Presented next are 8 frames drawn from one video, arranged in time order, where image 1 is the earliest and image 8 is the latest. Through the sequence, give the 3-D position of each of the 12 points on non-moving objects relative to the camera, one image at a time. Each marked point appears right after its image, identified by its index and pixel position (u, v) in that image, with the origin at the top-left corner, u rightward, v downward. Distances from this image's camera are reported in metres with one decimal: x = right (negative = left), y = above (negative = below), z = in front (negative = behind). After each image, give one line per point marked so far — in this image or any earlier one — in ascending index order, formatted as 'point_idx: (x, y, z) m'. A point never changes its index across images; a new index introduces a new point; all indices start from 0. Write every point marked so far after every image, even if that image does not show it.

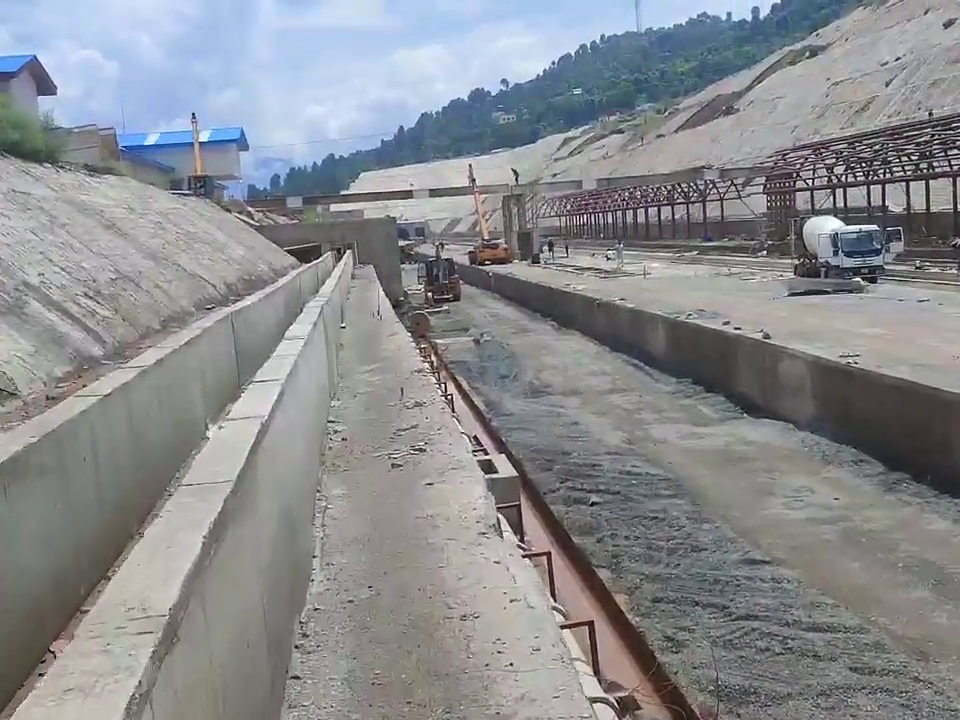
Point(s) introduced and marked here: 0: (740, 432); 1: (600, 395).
0: (+3.3, -0.9, +14.2) m
1: (+1.9, -0.6, +18.1) m
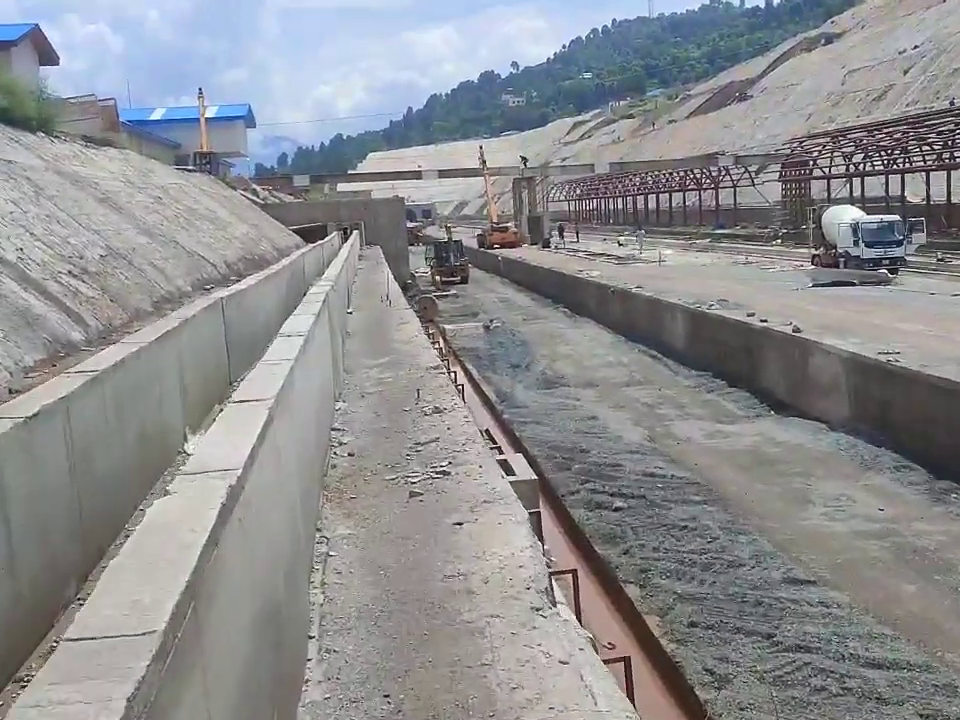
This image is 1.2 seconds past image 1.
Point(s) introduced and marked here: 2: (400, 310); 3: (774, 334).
0: (+3.4, -0.9, +13.3) m
1: (+2.1, -0.4, +17.3) m
2: (-1.0, +0.6, +14.8) m
3: (+4.1, +0.4, +15.5) m
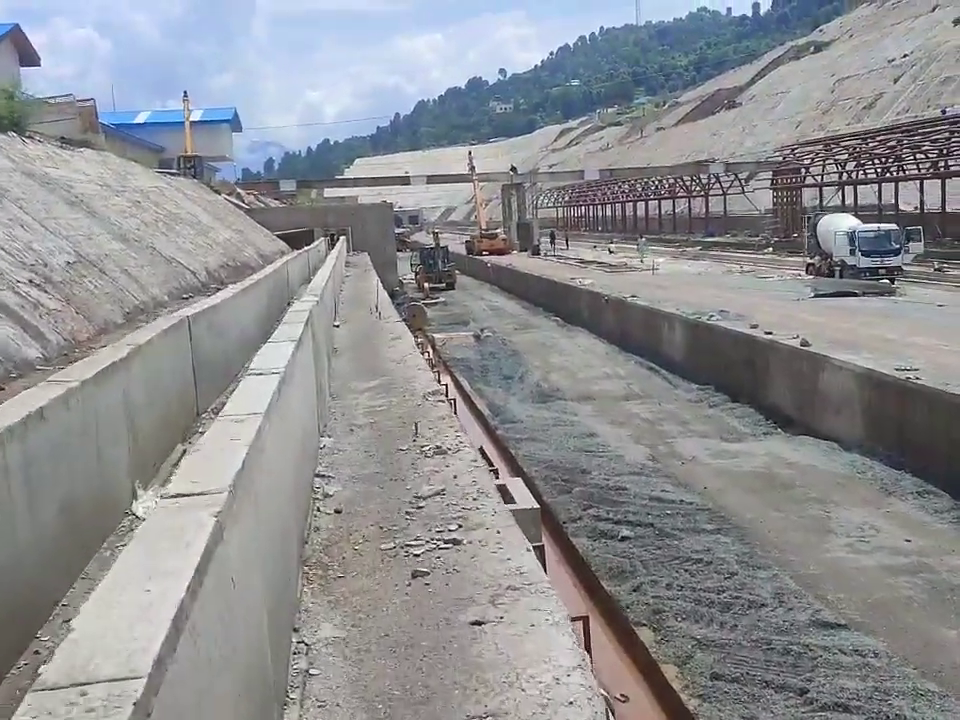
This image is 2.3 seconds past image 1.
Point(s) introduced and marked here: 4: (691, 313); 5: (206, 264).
0: (+3.4, -1.0, +12.7) m
1: (+2.0, -0.6, +16.6) m
2: (-1.1, +0.4, +14.0) m
3: (+4.0, +0.2, +14.8) m
4: (+3.7, +0.8, +19.6) m
5: (-3.9, +1.4, +16.1) m
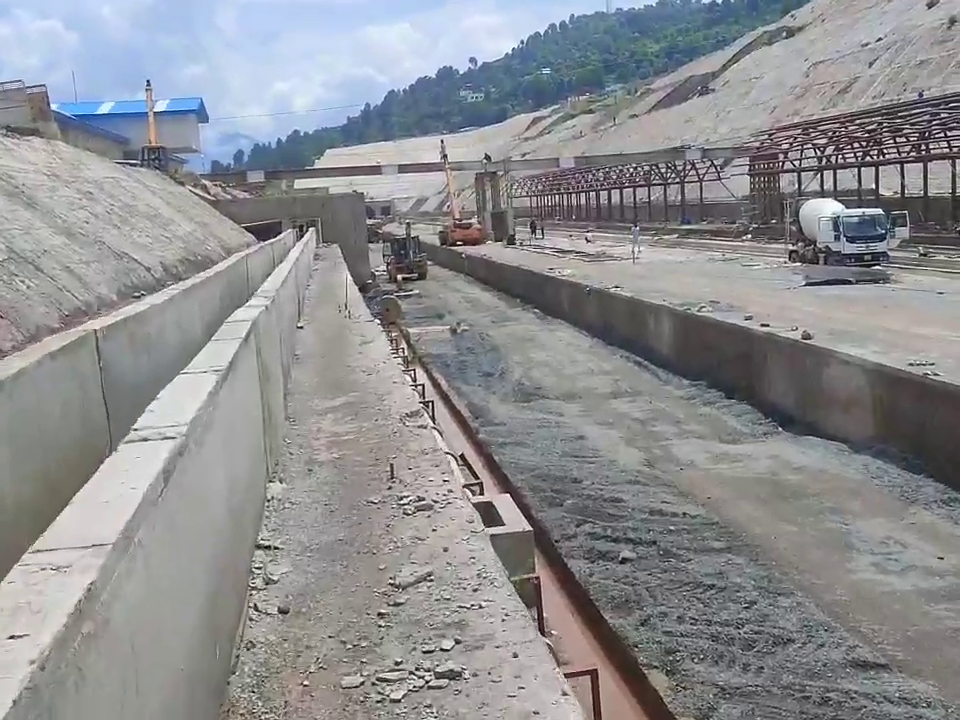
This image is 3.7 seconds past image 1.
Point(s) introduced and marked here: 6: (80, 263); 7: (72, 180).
0: (+3.2, -1.0, +11.7) m
1: (+1.7, -0.6, +15.6) m
2: (-1.4, +0.4, +13.0) m
3: (+3.7, +0.2, +13.9) m
4: (+3.3, +0.9, +18.6) m
5: (-4.2, +1.4, +15.0) m
6: (-3.9, +1.0, +11.0) m
7: (-5.8, +2.6, +16.0) m
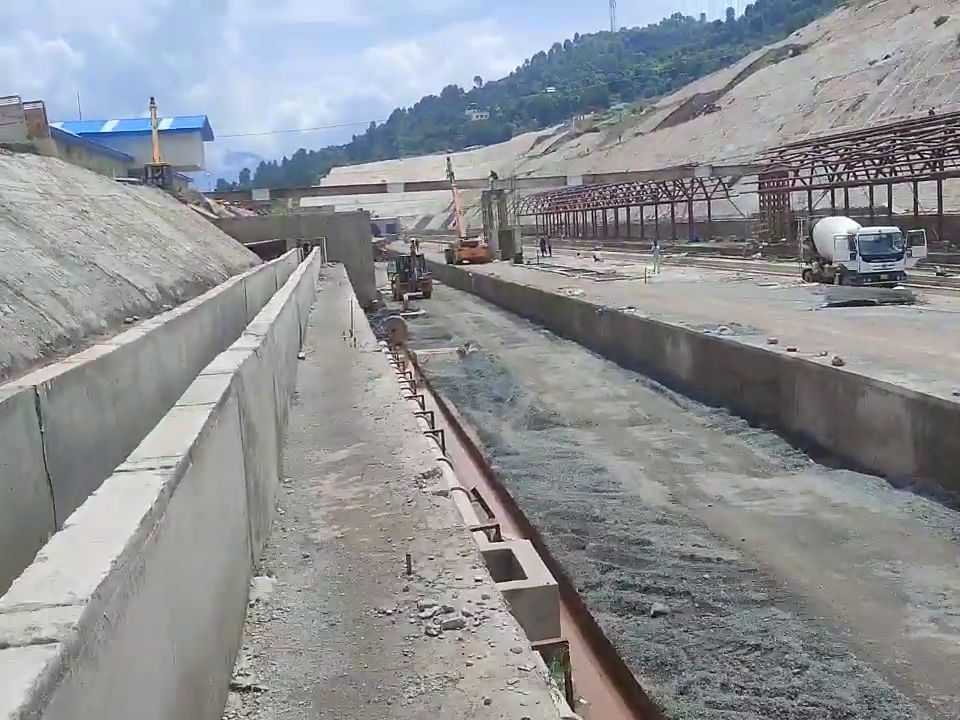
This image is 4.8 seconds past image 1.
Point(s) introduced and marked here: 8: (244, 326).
0: (+3.3, -1.3, +11.0) m
1: (+1.9, -0.9, +14.8) m
2: (-1.2, +0.1, +12.3) m
3: (+3.9, -0.1, +13.1) m
4: (+3.5, +0.5, +17.9) m
5: (-4.1, +1.0, +14.3) m
6: (-3.8, +0.7, +10.3) m
7: (-5.6, +2.2, +15.3) m
8: (-2.7, +0.4, +13.0) m
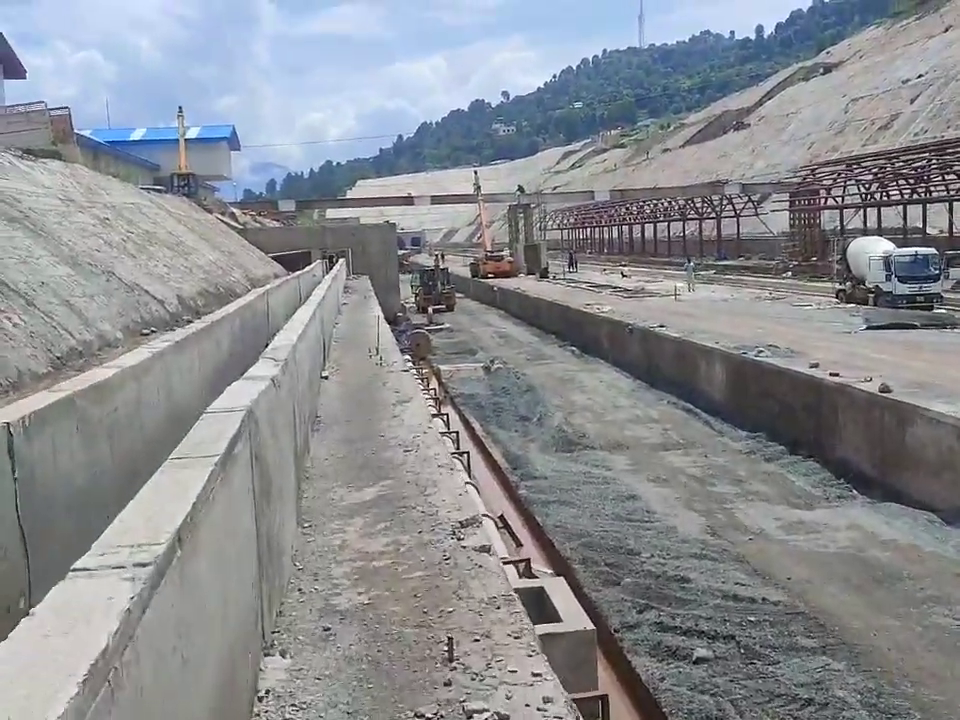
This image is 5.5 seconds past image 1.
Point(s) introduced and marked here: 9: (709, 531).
0: (+3.6, -1.5, +10.4) m
1: (+2.2, -1.2, +14.3) m
2: (-0.9, -0.1, +11.8) m
3: (+4.2, -0.4, +12.6) m
4: (+3.9, +0.2, +17.3) m
5: (-3.7, +0.9, +13.9) m
6: (-3.5, +0.6, +9.9) m
7: (-5.2, +2.1, +14.9) m
8: (-2.4, +0.2, +12.5) m
9: (+2.1, -1.6, +10.5) m
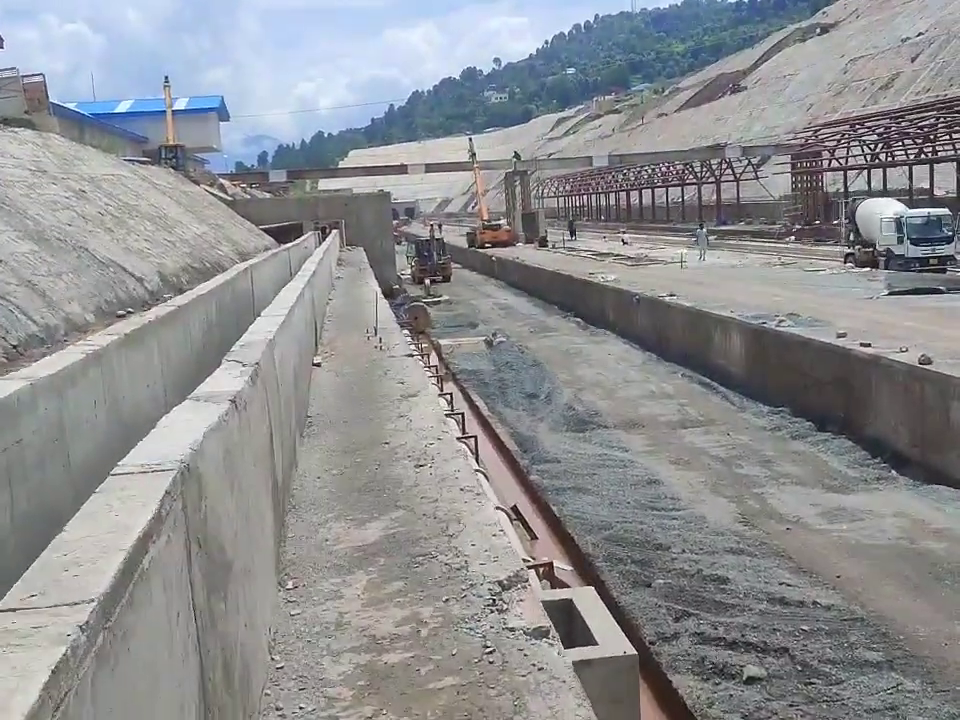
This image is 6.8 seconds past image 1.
0: (+3.7, -1.3, +9.5) m
1: (+2.3, -0.9, +13.4) m
2: (-0.8, +0.1, +10.8) m
3: (+4.3, -0.1, +11.6) m
4: (+3.9, +0.6, +16.4) m
5: (-3.7, +1.1, +12.9) m
6: (-3.4, +0.7, +8.9) m
7: (-5.2, +2.3, +13.9) m
8: (-2.3, +0.4, +11.6) m
9: (+2.2, -1.4, +9.7) m
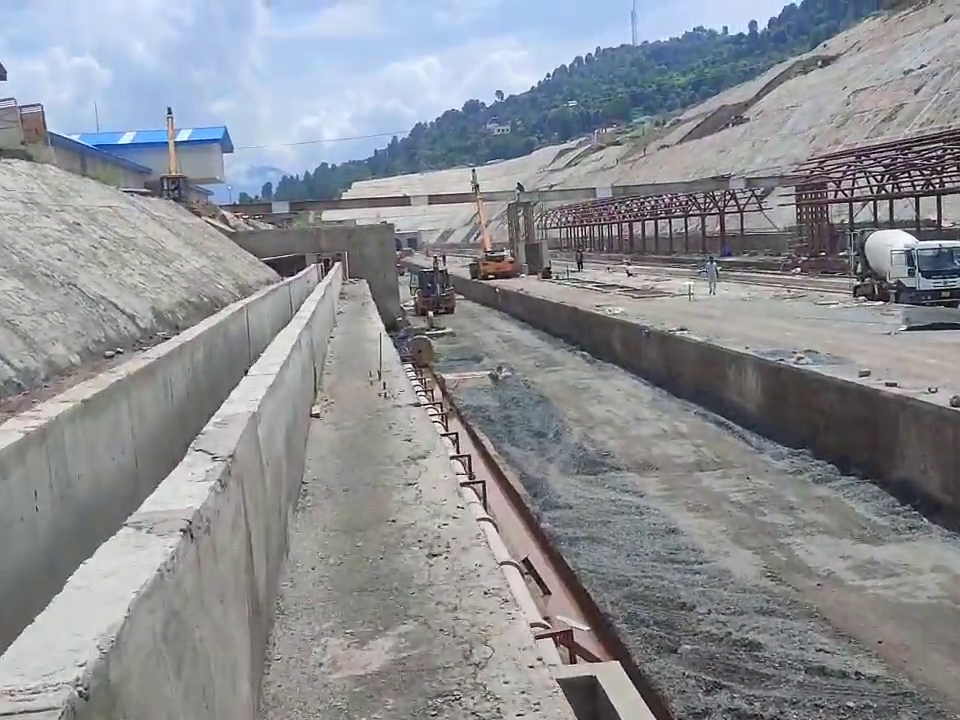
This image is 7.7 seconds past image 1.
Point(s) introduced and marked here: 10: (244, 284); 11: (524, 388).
0: (+3.7, -1.6, +8.9) m
1: (+2.4, -1.3, +12.8) m
2: (-0.8, -0.3, +10.3) m
3: (+4.3, -0.5, +11.1) m
4: (+4.0, +0.1, +15.8) m
5: (-3.6, +0.6, +12.4) m
6: (-3.4, +0.3, +8.4) m
7: (-5.1, +1.8, +13.4) m
8: (-2.3, 0.0, +11.0) m
9: (+2.3, -1.7, +9.0) m
10: (-4.1, +1.3, +19.5) m
11: (+0.8, -0.5, +20.0) m
